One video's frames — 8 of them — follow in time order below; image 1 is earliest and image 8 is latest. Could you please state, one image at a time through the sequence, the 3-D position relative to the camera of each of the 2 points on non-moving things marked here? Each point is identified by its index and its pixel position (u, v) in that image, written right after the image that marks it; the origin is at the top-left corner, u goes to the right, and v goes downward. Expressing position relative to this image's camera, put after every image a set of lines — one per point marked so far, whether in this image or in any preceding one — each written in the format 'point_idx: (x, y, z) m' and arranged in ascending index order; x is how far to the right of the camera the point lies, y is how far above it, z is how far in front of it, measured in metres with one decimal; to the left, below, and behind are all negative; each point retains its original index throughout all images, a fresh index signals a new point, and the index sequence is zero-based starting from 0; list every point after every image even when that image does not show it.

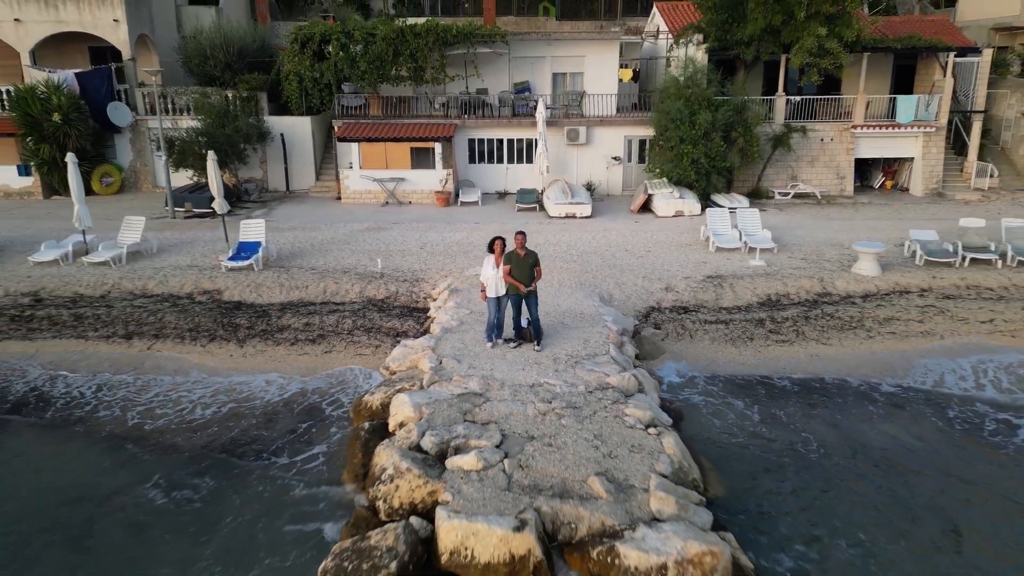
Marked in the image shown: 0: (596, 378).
0: (+1.1, -1.1, +9.3) m
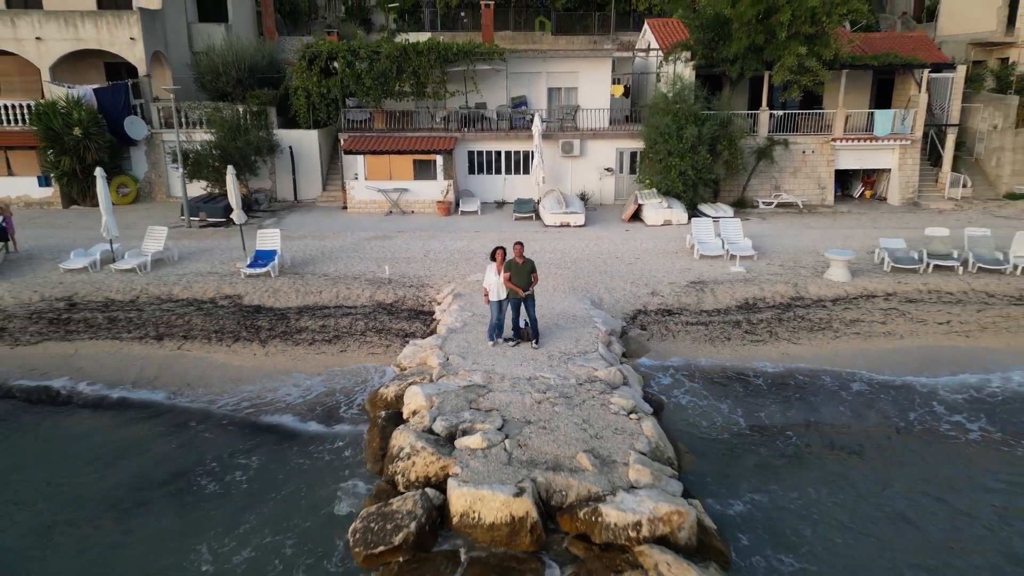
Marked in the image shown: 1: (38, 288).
0: (+1.0, -1.2, +10.5) m
1: (-10.0, 0.0, +15.5) m
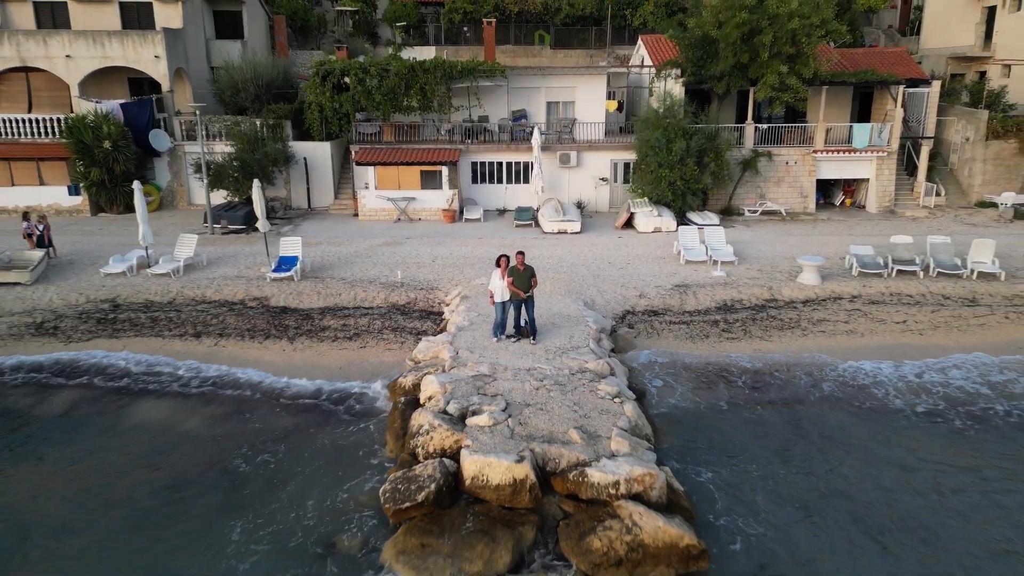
0: (+1.1, -1.2, +12.1) m
1: (-10.0, -0.1, +17.1) m
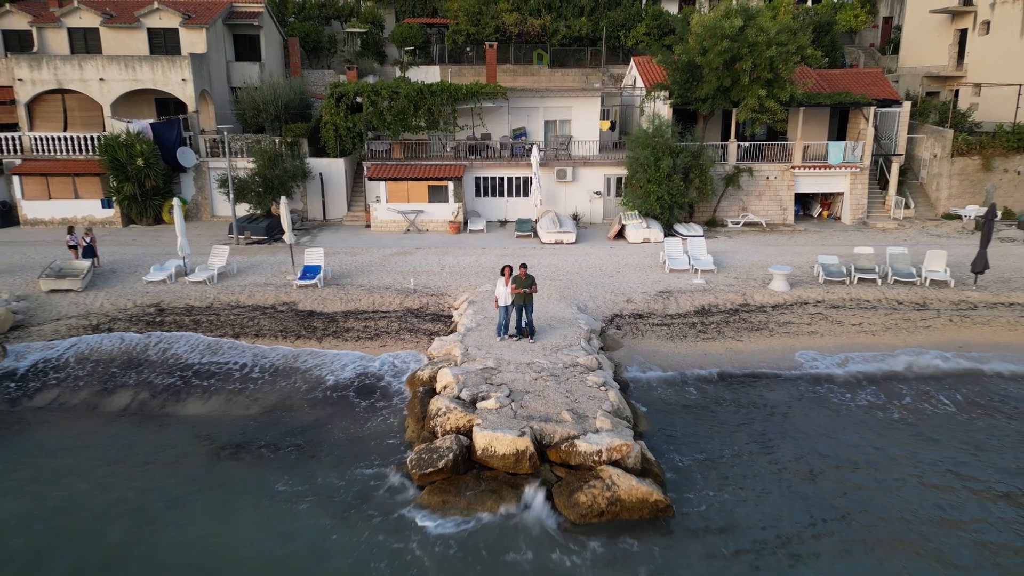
0: (+1.1, -1.3, +14.1) m
1: (-9.9, -0.2, +19.2) m
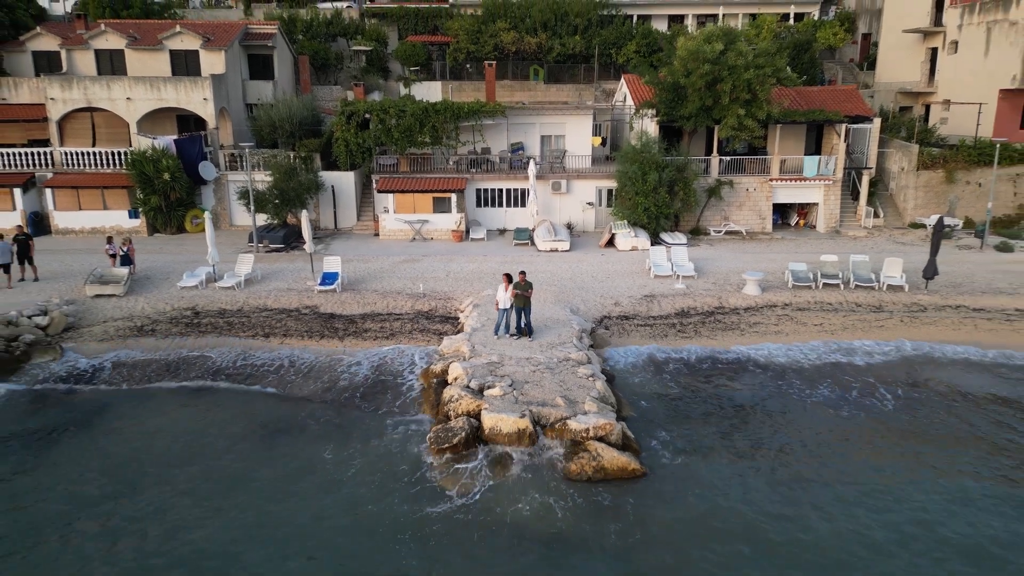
0: (+1.1, -1.5, +16.3) m
1: (-9.9, -0.4, +21.3) m
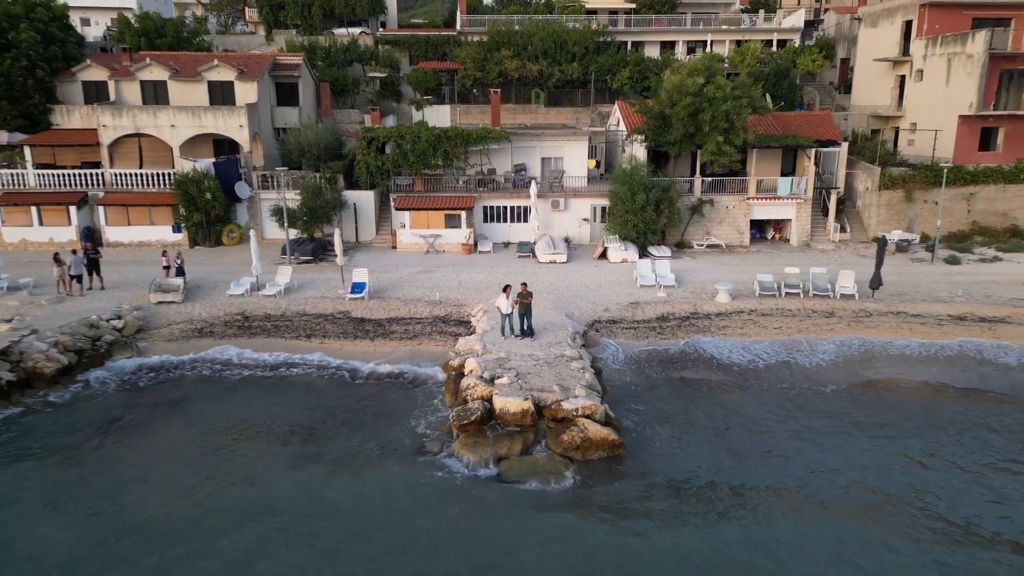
0: (+1.3, -1.7, +19.7) m
1: (-9.8, -0.6, +24.7) m
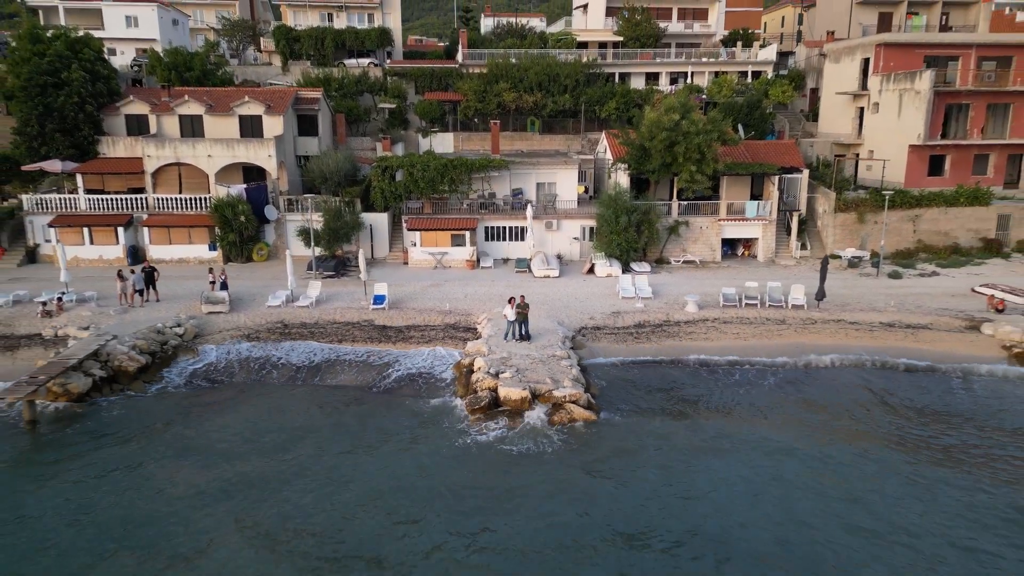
0: (+1.3, -2.1, +24.0) m
1: (-9.8, -1.1, +28.9) m
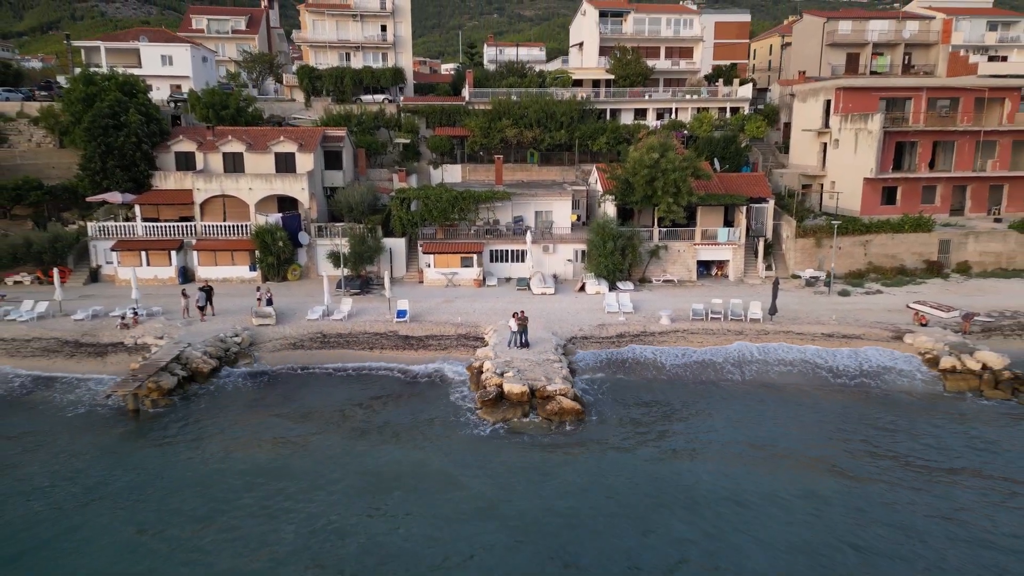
0: (+1.4, -2.7, +29.5) m
1: (-9.7, -1.8, +34.4) m
